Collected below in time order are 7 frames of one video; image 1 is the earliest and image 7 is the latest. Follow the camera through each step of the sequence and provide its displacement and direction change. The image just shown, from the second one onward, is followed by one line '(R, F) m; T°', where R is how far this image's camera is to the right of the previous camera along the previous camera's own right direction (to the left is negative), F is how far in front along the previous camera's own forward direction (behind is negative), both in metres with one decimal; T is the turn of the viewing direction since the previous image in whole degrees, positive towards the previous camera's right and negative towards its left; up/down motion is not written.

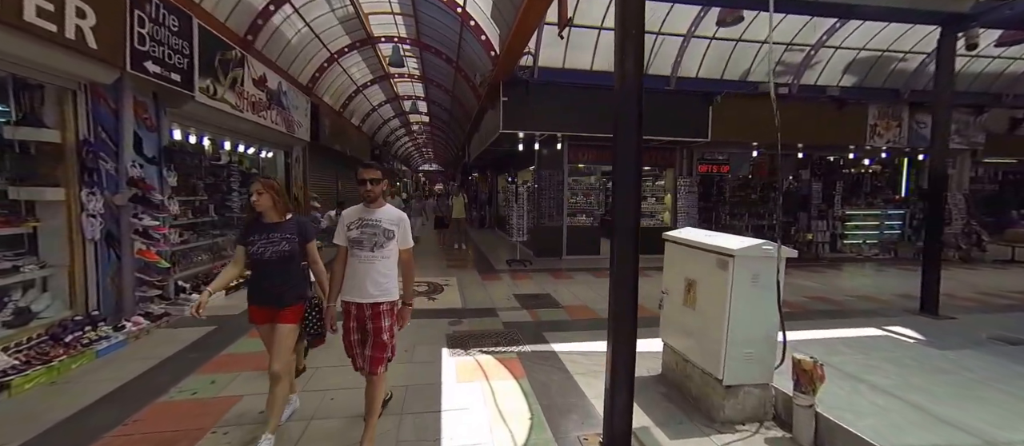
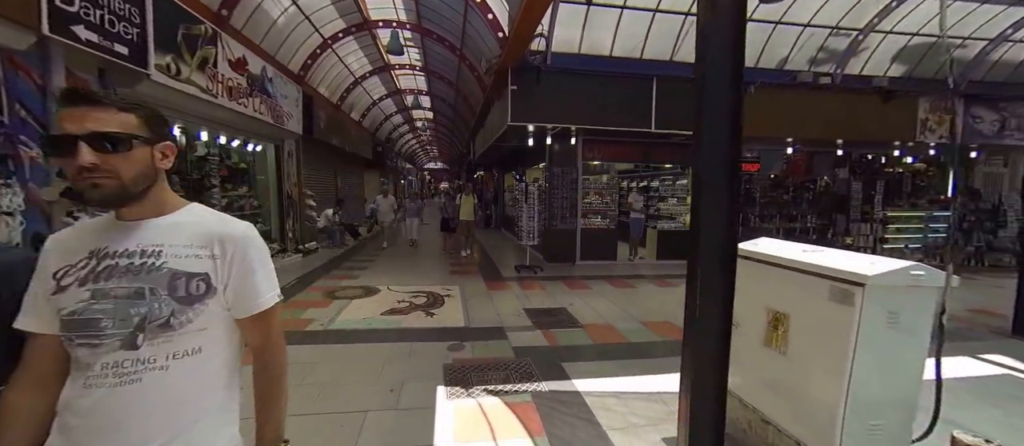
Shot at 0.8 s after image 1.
(-0.1, +0.7) m; -1°
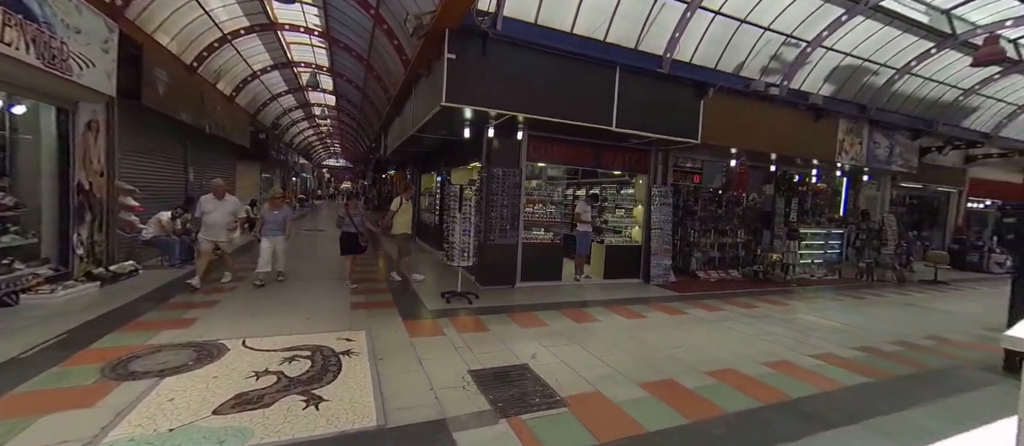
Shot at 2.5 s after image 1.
(-0.3, +1.6) m; +13°
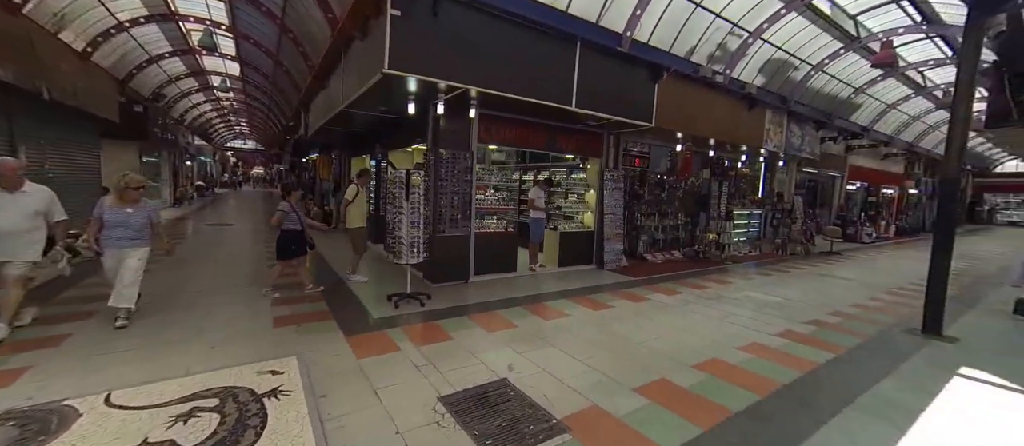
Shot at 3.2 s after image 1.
(-0.3, +0.6) m; +10°
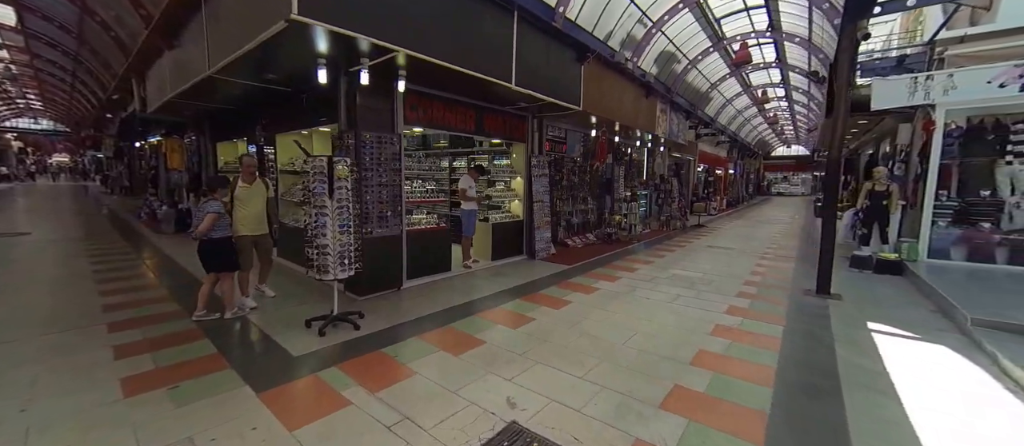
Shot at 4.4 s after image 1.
(-0.7, +0.8) m; +17°
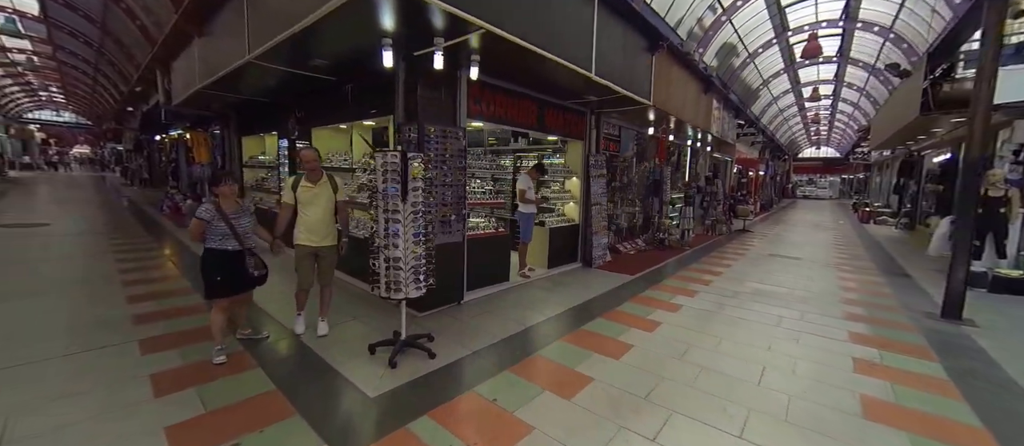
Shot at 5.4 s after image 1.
(-0.8, +0.6) m; -1°
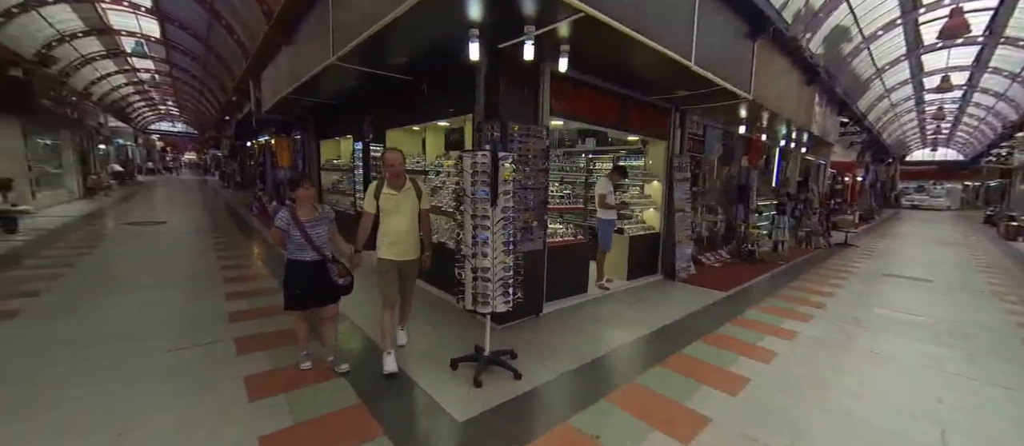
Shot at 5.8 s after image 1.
(-0.3, +0.3) m; -8°
